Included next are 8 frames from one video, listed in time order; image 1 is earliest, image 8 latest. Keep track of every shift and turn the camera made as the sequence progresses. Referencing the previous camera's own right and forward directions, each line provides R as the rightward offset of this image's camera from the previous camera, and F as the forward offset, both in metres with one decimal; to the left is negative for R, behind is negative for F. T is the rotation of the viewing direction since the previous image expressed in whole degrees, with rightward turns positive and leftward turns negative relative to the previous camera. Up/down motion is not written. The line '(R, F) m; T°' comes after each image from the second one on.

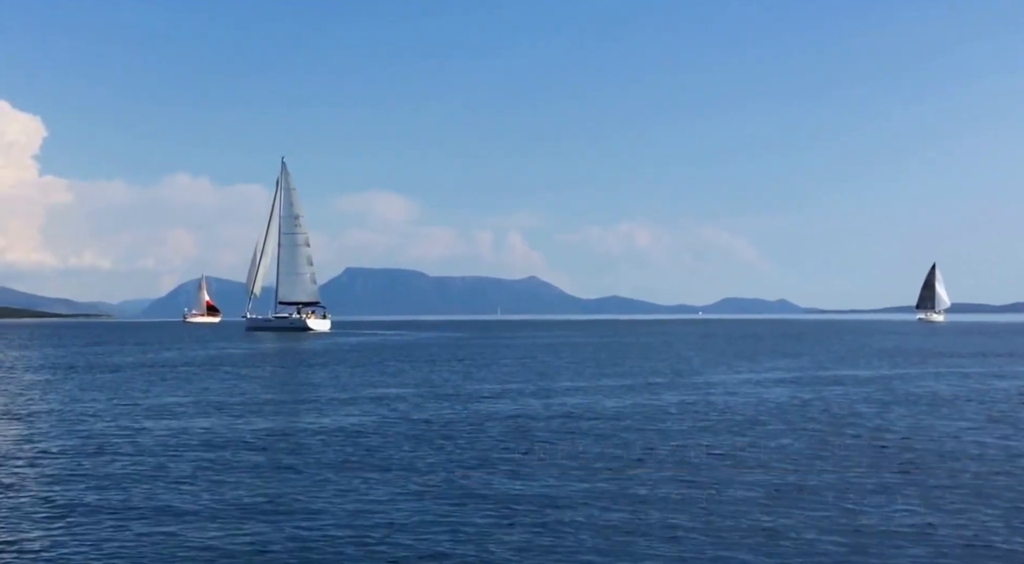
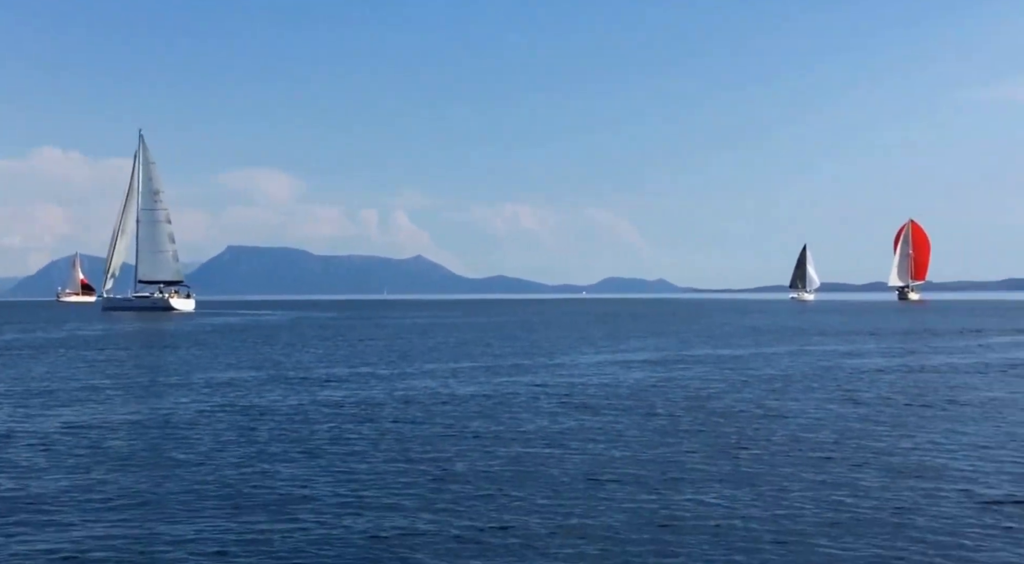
(+1.9, +1.5) m; +6°
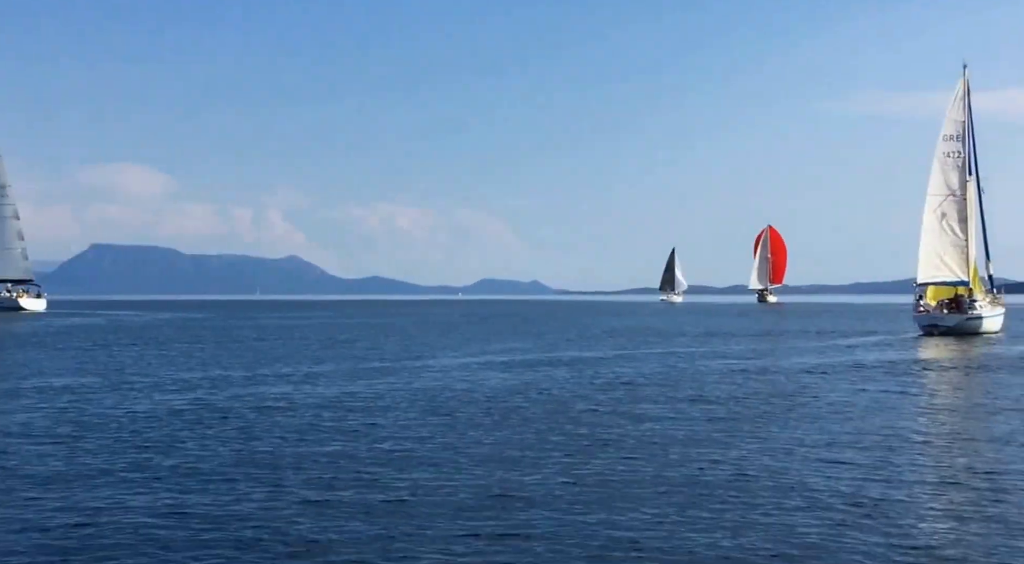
(+0.9, +0.5) m; +6°
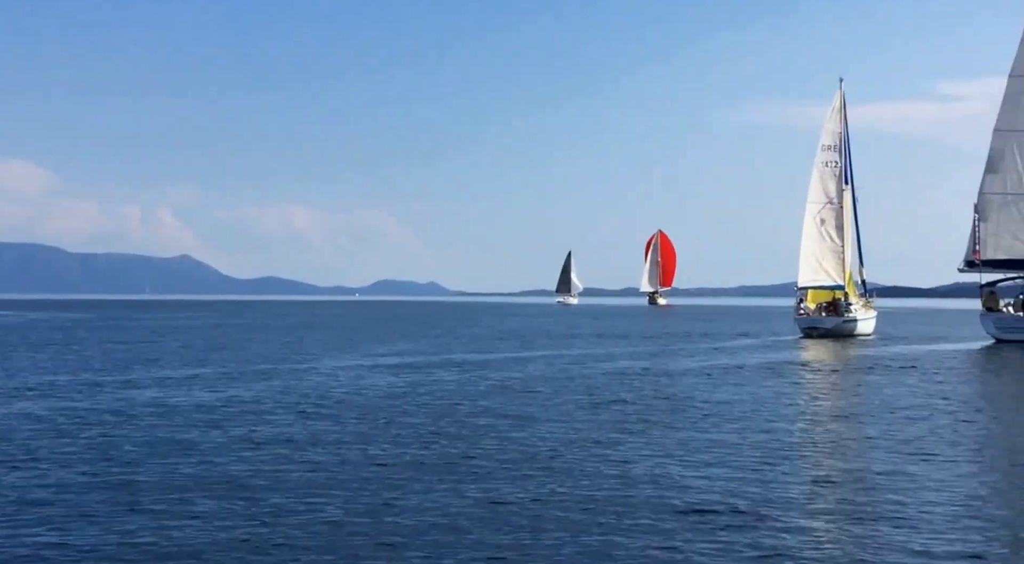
(+2.1, -0.3) m; +4°
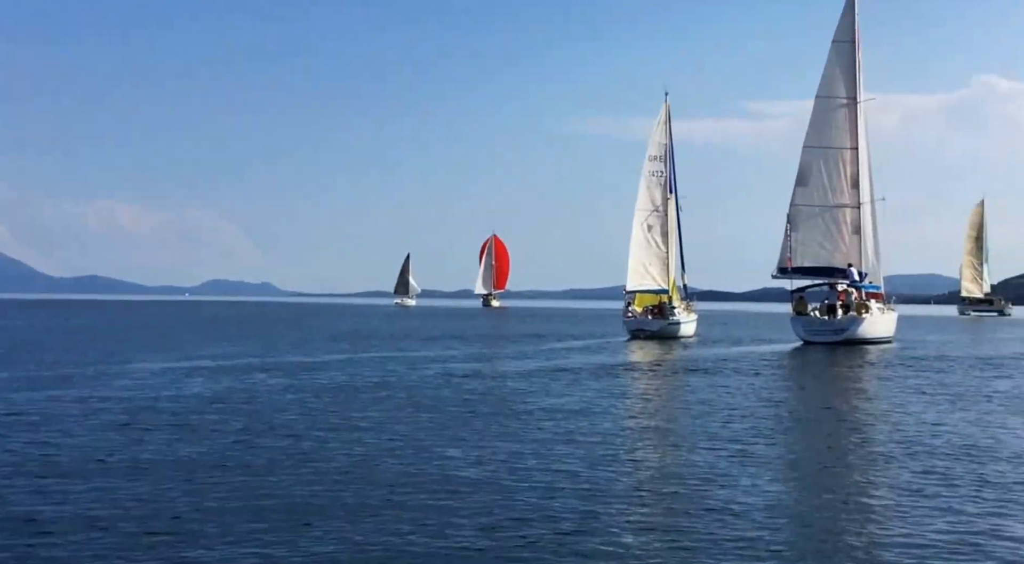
(-0.2, -0.8) m; +9°
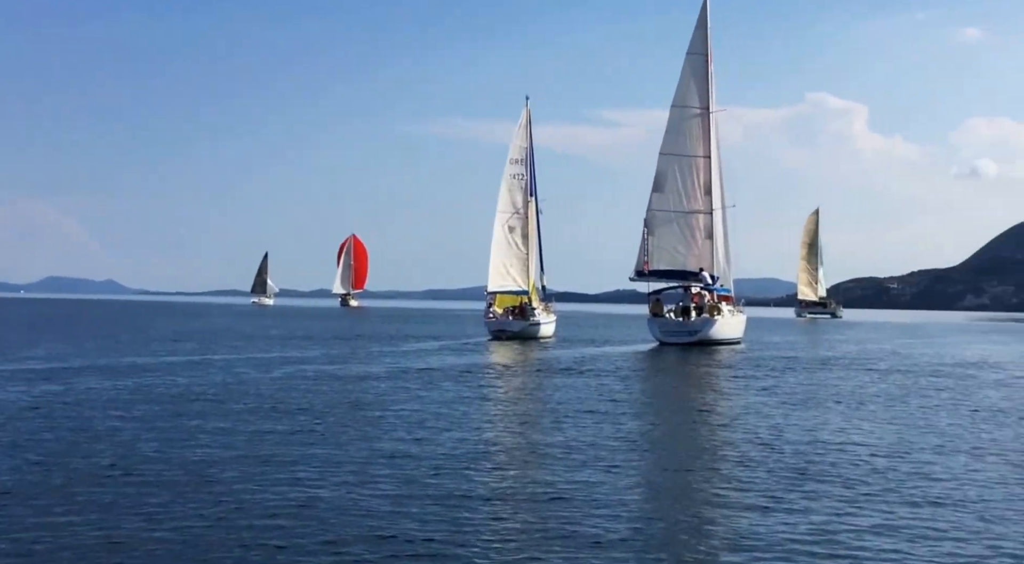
(-0.2, -0.2) m; +8°
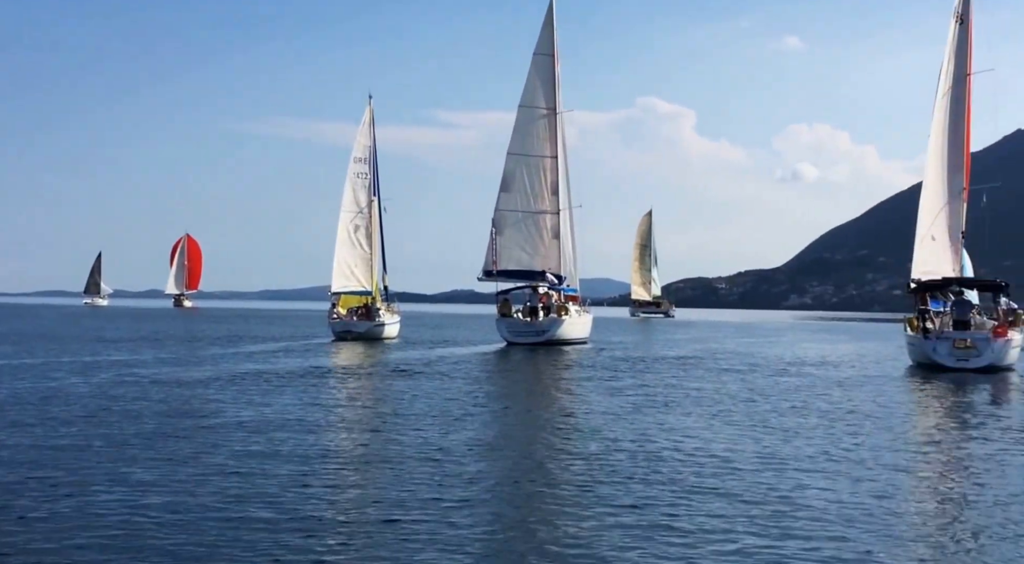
(-0.2, +0.6) m; +8°
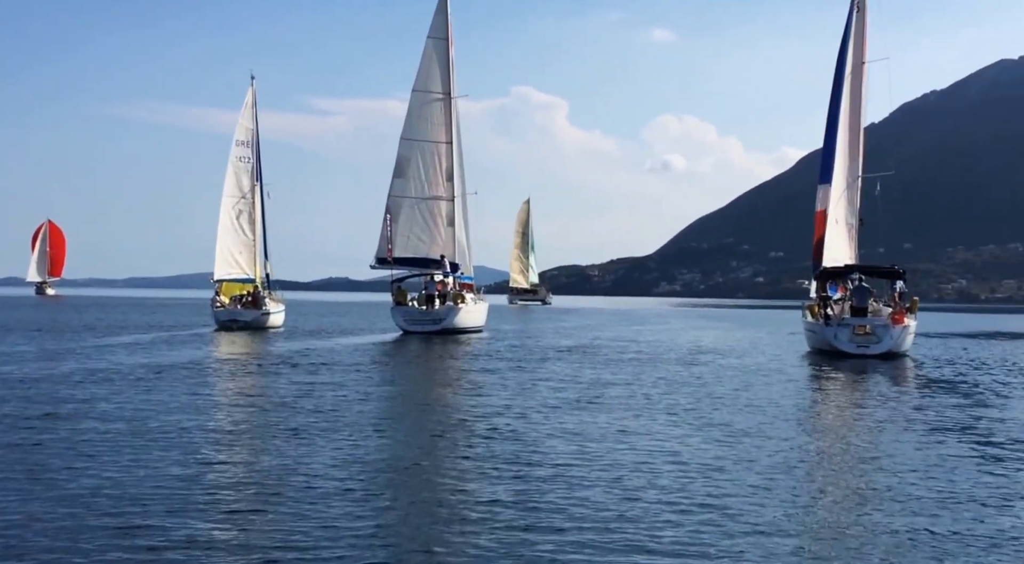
(-0.5, +0.9) m; +6°
